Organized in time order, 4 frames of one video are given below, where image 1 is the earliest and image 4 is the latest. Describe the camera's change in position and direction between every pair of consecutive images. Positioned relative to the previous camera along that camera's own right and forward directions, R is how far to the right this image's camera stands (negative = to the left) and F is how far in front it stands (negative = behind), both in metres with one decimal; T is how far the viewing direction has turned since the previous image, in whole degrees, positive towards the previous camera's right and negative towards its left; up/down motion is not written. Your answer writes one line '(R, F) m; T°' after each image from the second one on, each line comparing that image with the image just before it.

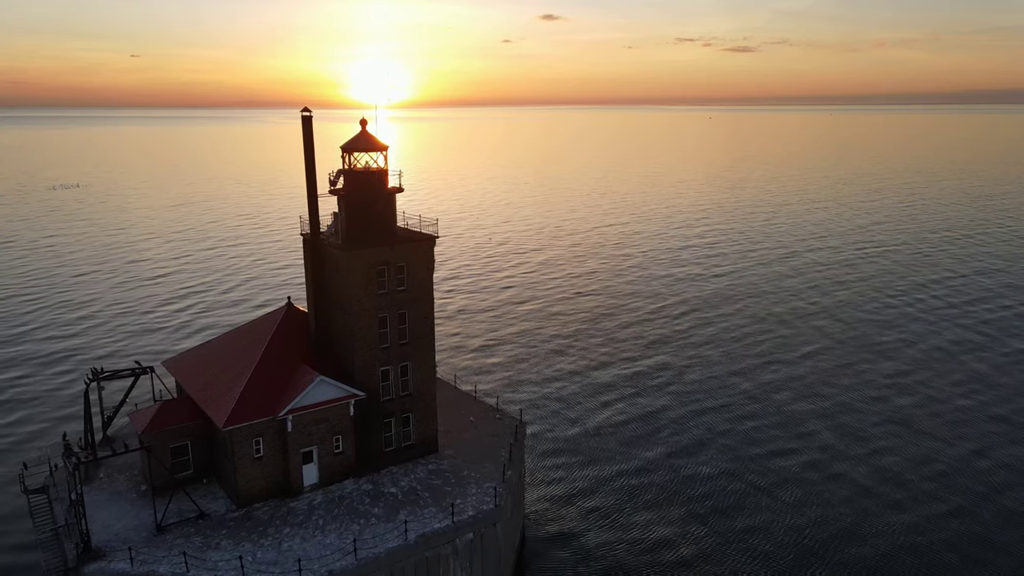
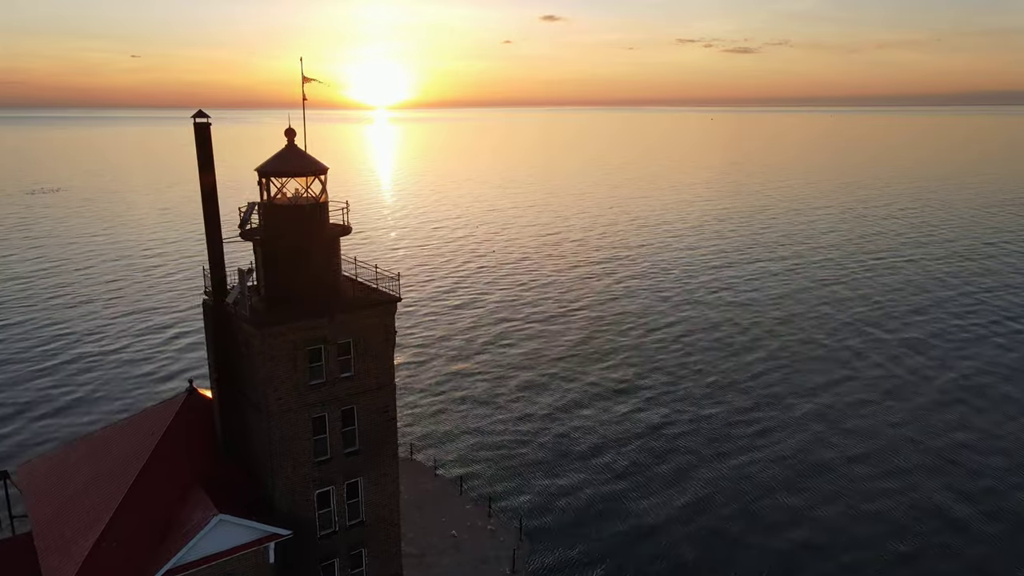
(+0.1, +5.5) m; 0°
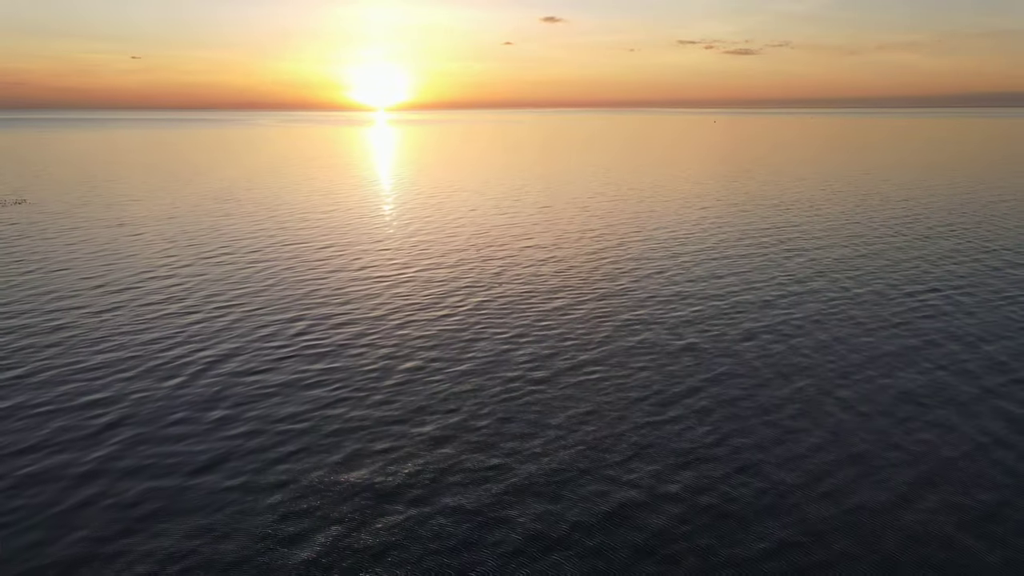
(-1.1, +8.5) m; 0°
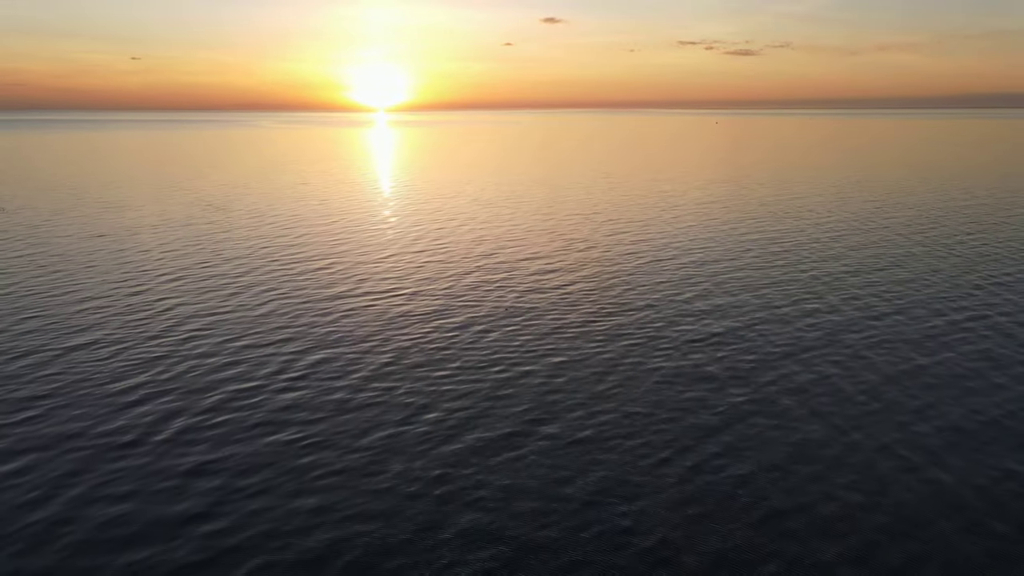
(-3.2, +13.1) m; 0°
